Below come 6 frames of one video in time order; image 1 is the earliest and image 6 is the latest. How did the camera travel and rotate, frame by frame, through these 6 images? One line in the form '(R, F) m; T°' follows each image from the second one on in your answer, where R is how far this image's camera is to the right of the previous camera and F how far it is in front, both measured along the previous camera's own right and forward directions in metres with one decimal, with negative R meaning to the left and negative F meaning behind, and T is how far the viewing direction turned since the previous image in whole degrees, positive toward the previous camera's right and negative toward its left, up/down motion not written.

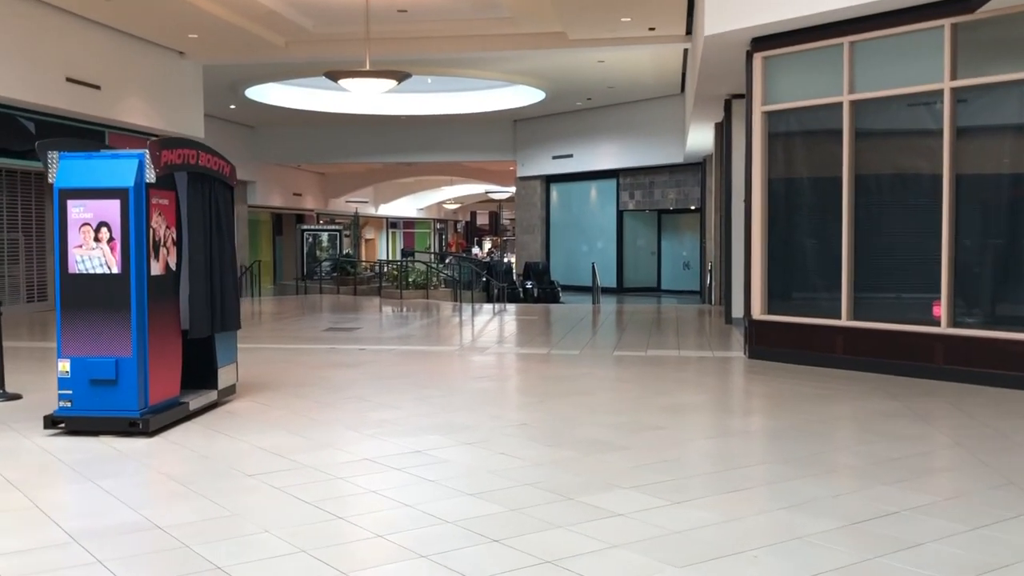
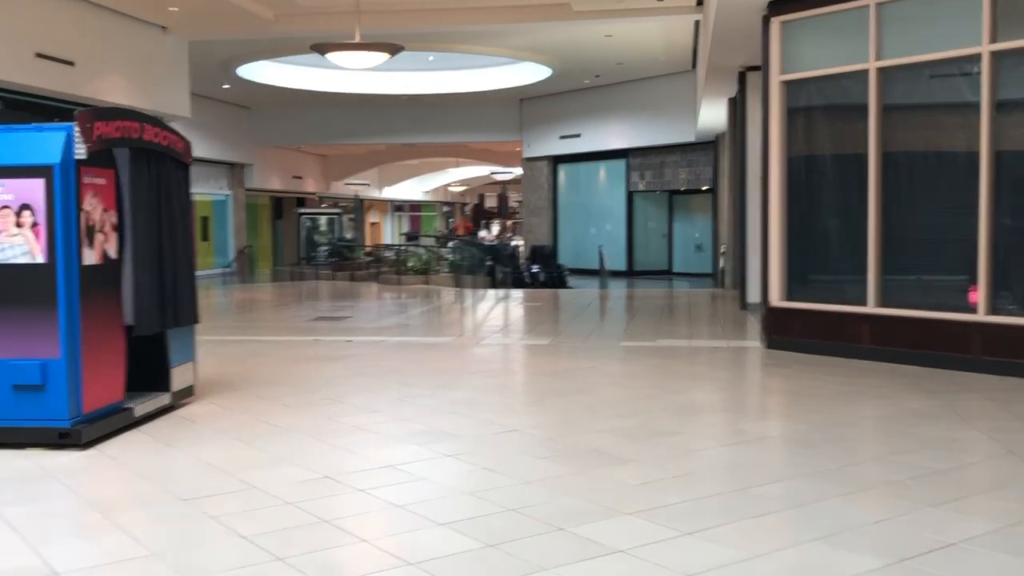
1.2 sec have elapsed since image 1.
(+0.2, +0.7) m; -1°
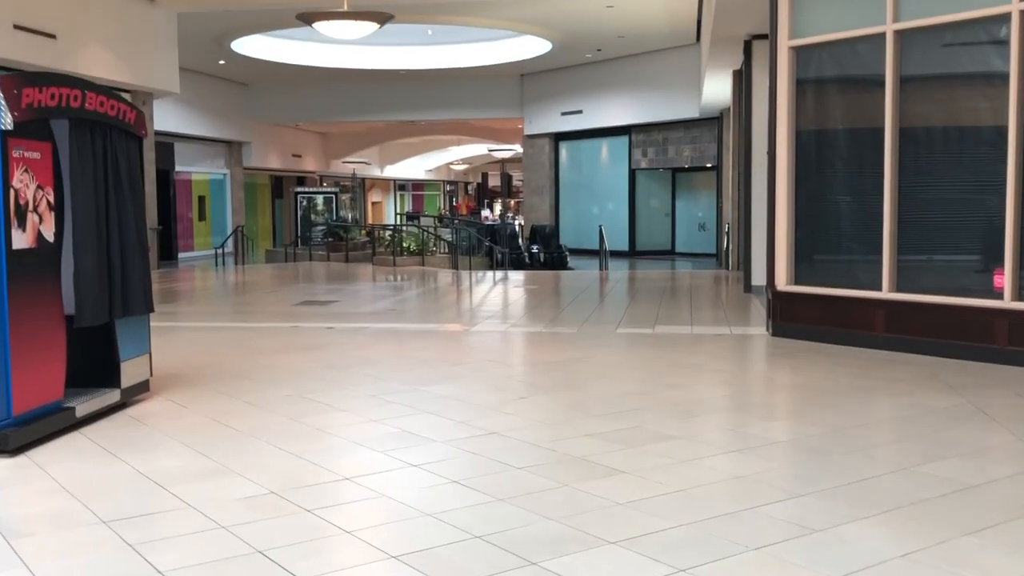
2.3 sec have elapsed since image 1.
(+0.2, +0.5) m; 0°
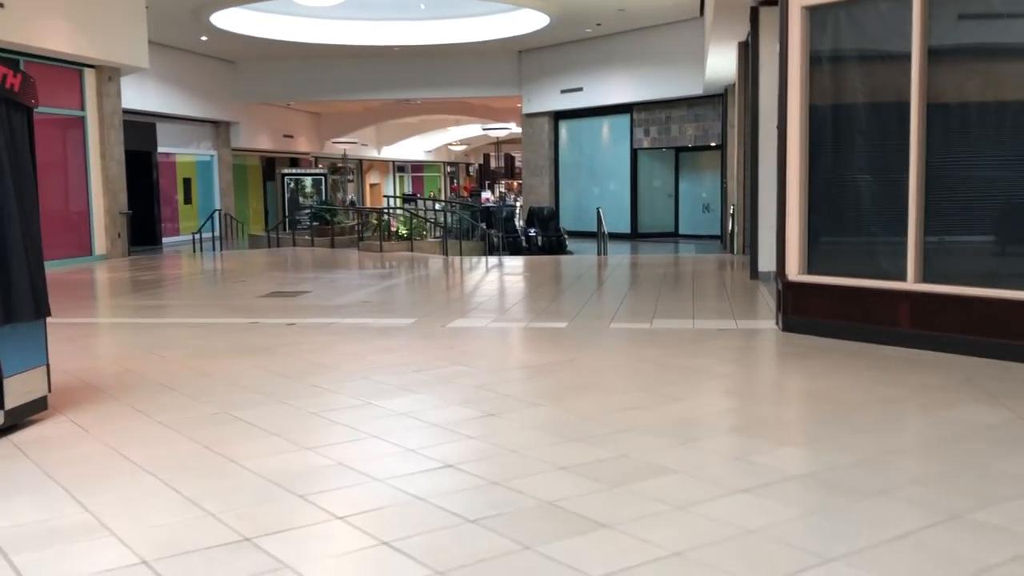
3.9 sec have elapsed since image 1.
(+0.2, +0.9) m; 0°
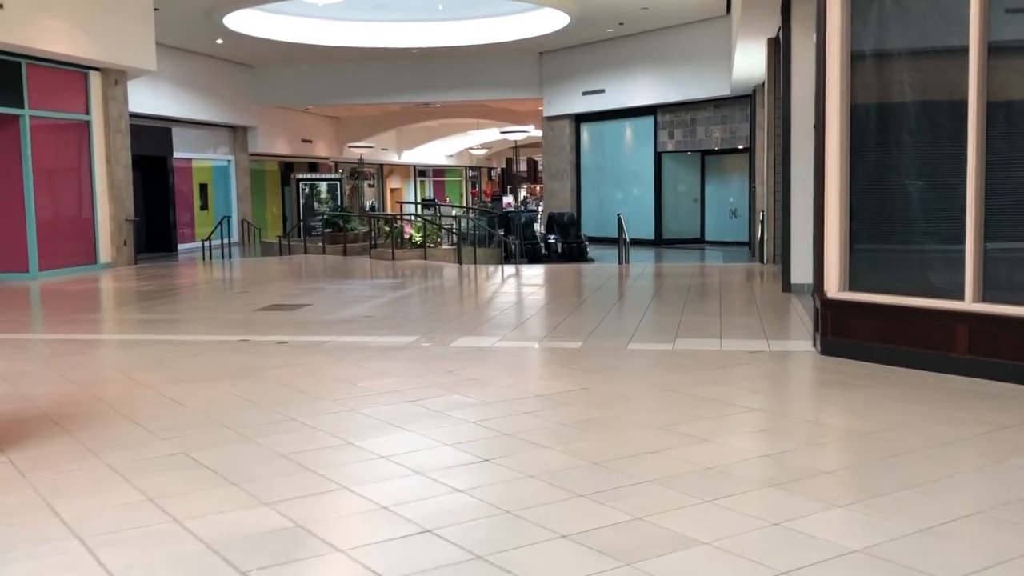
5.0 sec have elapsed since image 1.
(+0.1, +0.6) m; -2°
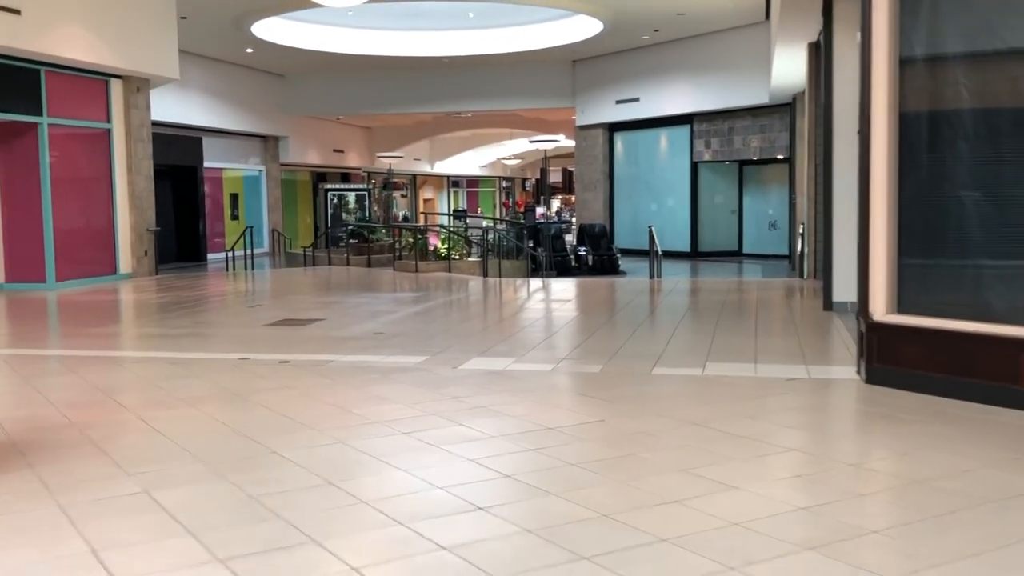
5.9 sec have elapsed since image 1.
(+0.2, +0.5) m; -3°
